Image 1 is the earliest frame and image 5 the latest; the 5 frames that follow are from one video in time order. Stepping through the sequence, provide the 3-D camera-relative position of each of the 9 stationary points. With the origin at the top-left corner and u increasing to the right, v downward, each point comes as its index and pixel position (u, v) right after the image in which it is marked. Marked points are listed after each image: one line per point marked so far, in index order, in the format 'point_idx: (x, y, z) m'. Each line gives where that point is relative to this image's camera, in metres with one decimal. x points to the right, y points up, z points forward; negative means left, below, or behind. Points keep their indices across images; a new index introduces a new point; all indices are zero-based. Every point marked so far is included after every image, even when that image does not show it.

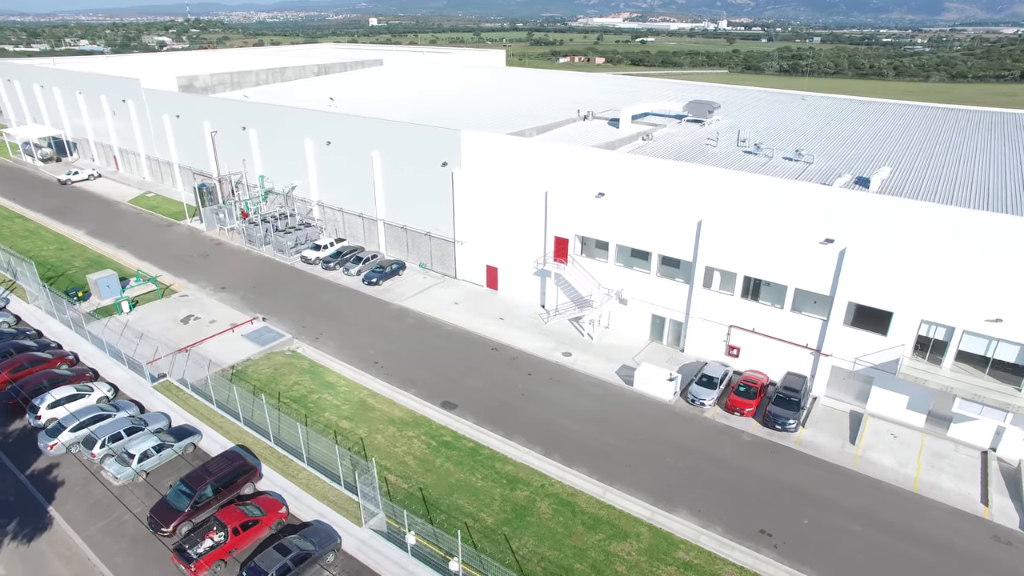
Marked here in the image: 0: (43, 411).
0: (-15.2, -4.0, +19.3) m
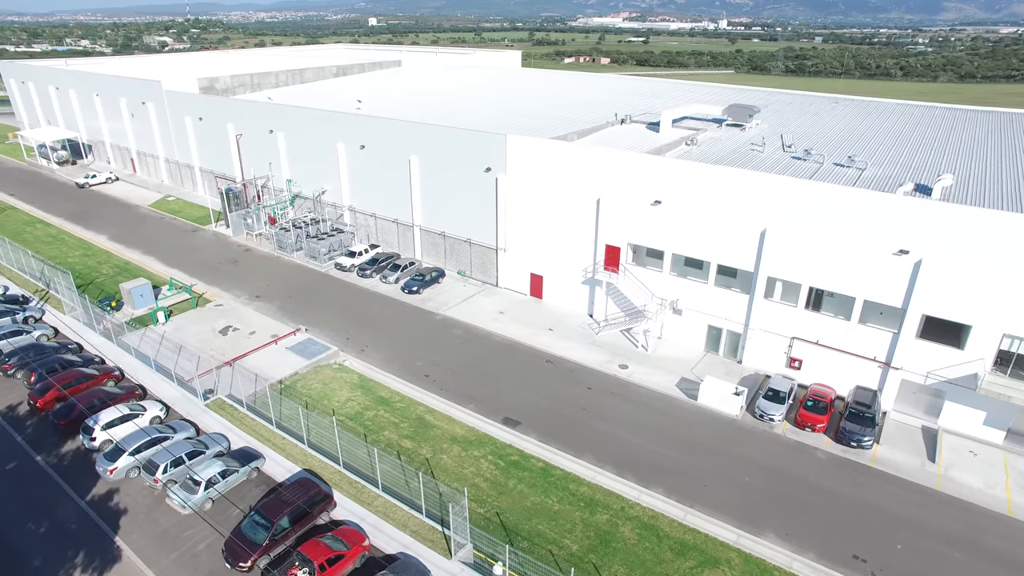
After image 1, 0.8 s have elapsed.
0: (-12.8, -4.5, +18.4) m
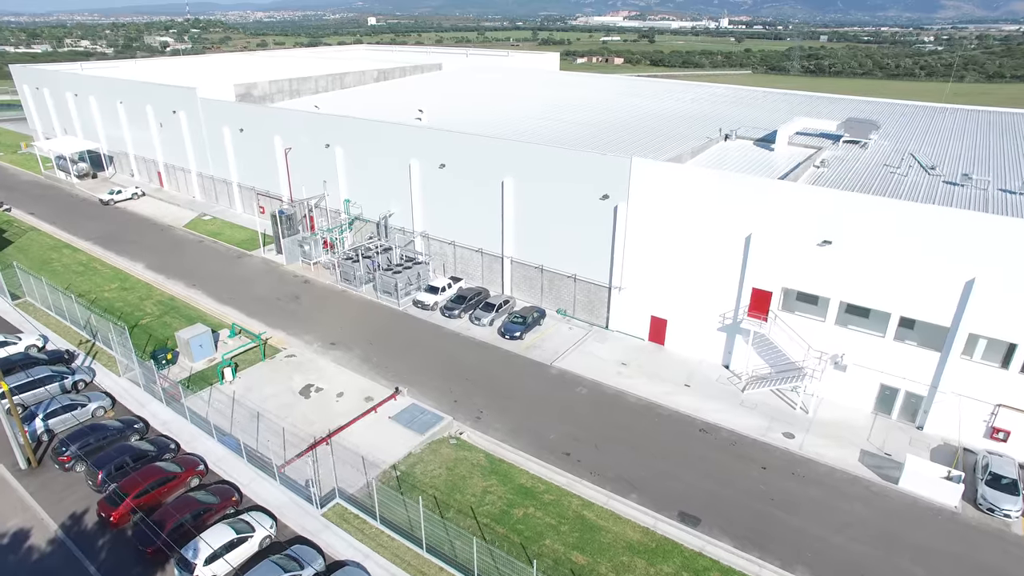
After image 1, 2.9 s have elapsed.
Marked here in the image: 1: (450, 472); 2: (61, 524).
0: (-7.4, -6.6, +14.0) m
1: (-2.0, -5.9, +19.4) m
2: (-12.1, -6.3, +16.1) m
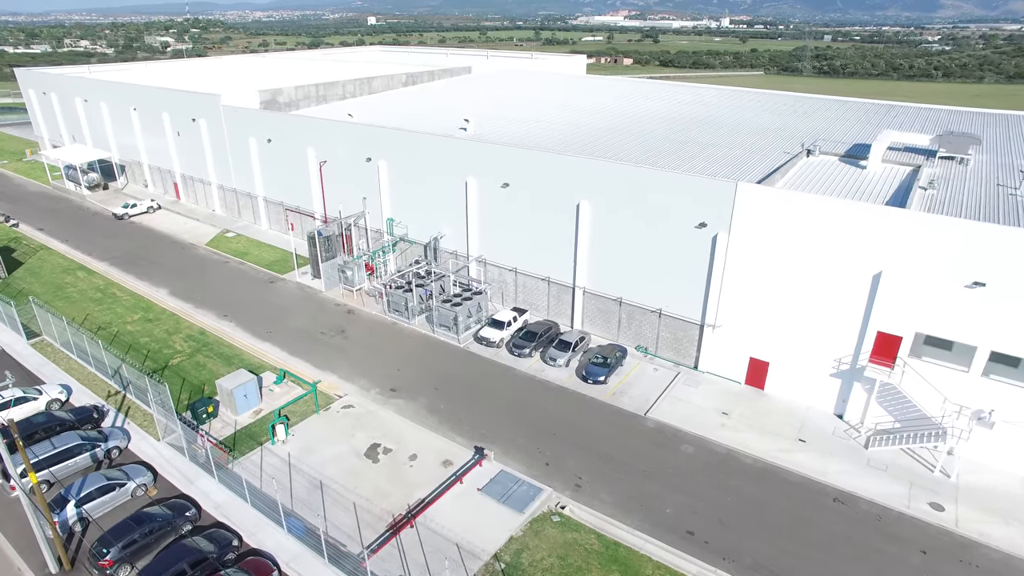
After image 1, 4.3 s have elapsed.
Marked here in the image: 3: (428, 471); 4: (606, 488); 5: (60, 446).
0: (-3.9, -8.2, +10.9) m
1: (+1.4, -7.5, +16.2) m
2: (-8.7, -7.9, +12.9) m
3: (-2.8, -6.0, +19.7) m
4: (+3.0, -6.5, +19.3) m
5: (-13.5, -4.7, +17.8) m
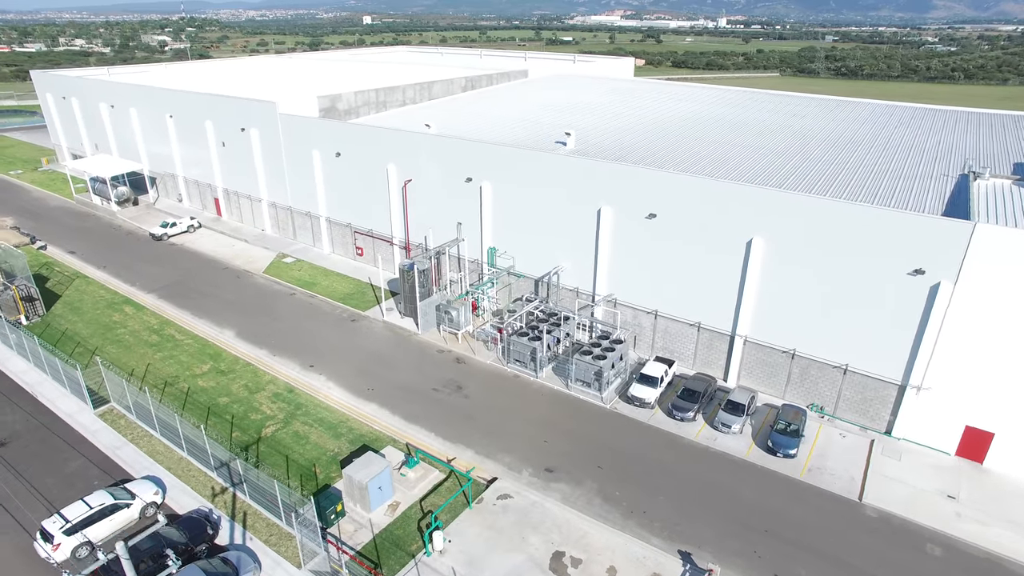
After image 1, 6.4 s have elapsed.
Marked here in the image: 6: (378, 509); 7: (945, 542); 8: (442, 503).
0: (+2.3, -10.1, +6.4) m
1: (+7.5, -9.5, +11.9) m
2: (-2.5, -9.9, +8.4) m
3: (+3.3, -8.0, +15.3) m
4: (+9.1, -8.4, +15.0) m
5: (-7.3, -6.7, +13.2) m
6: (-4.0, -6.7, +18.0) m
7: (+13.1, -7.7, +18.1) m
8: (-2.2, -6.6, +18.4) m
